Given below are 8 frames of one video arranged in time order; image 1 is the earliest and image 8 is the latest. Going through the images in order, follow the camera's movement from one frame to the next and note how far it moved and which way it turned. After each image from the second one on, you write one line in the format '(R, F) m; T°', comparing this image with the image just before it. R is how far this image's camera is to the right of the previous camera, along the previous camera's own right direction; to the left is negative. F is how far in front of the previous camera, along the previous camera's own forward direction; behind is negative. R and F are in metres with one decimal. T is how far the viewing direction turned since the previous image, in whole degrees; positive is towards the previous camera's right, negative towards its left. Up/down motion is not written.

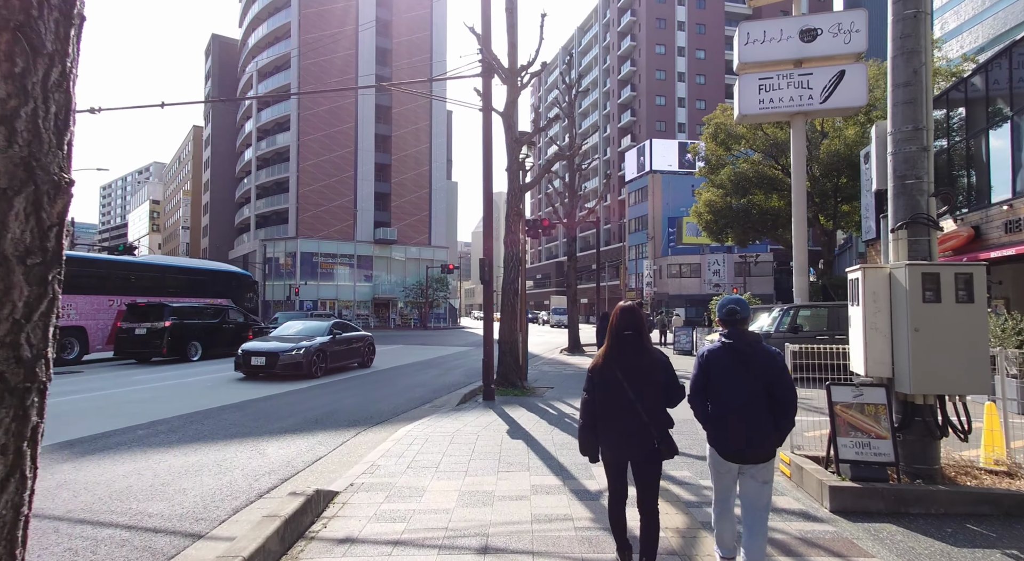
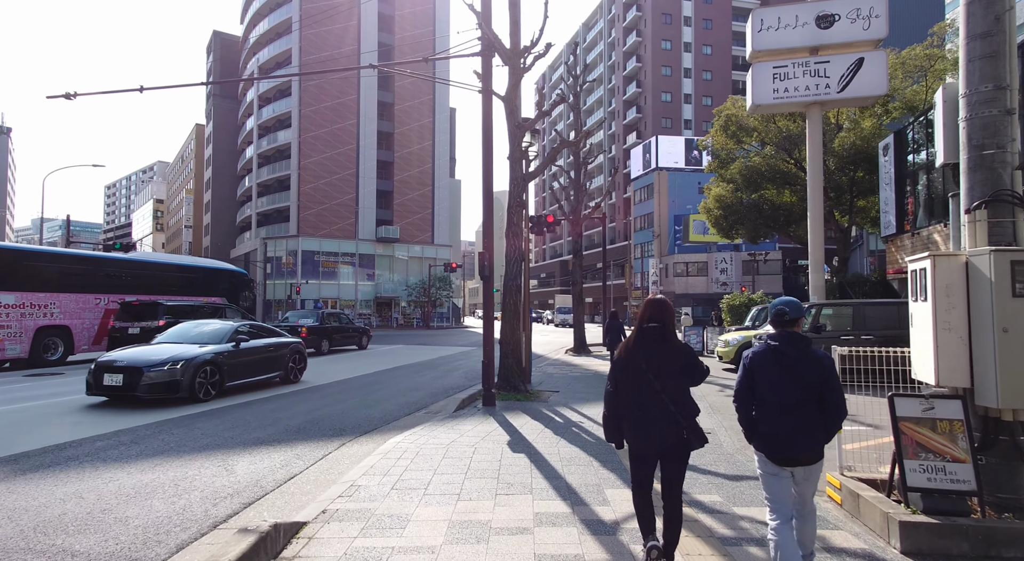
(0.0, +0.8) m; 0°
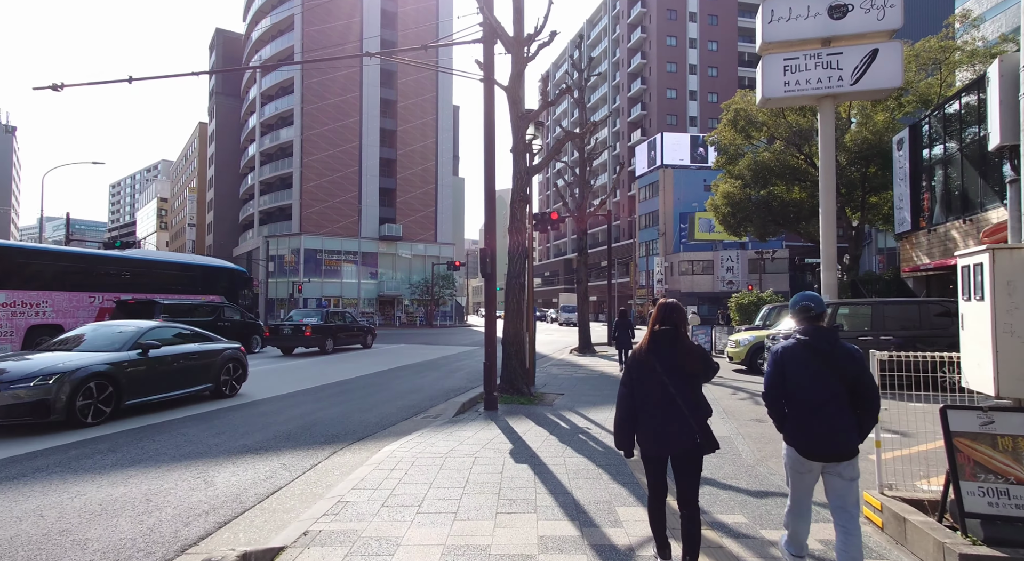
(0.0, +0.4) m; 0°
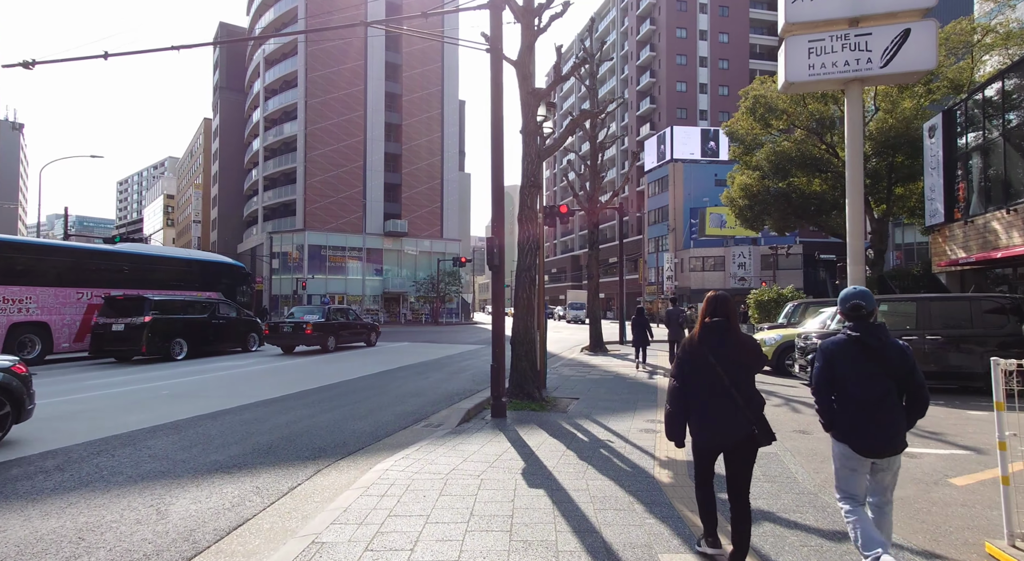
(-0.1, +0.9) m; -1°
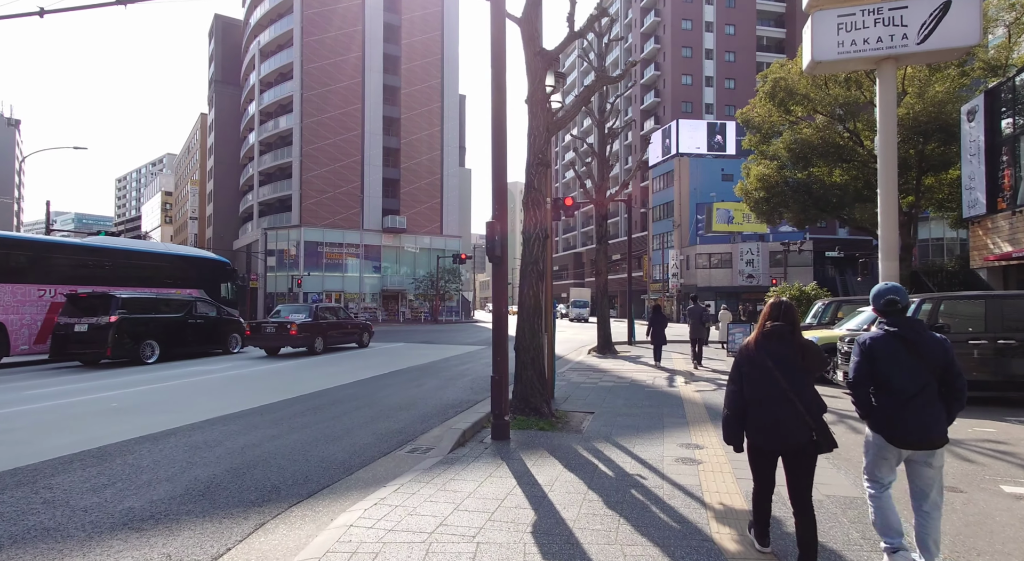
(0.0, +1.4) m; 0°
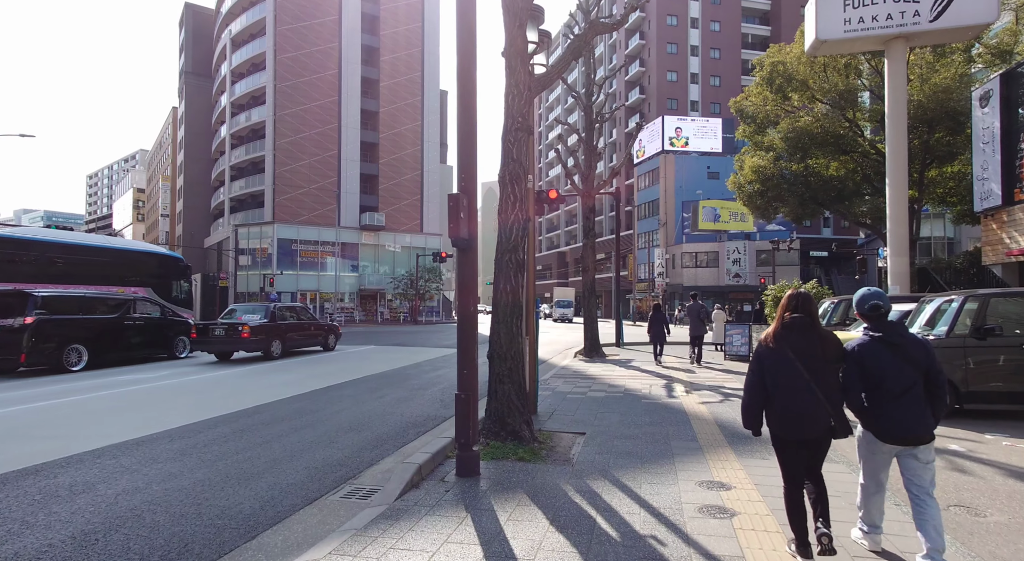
(+0.1, +1.5) m; +2°
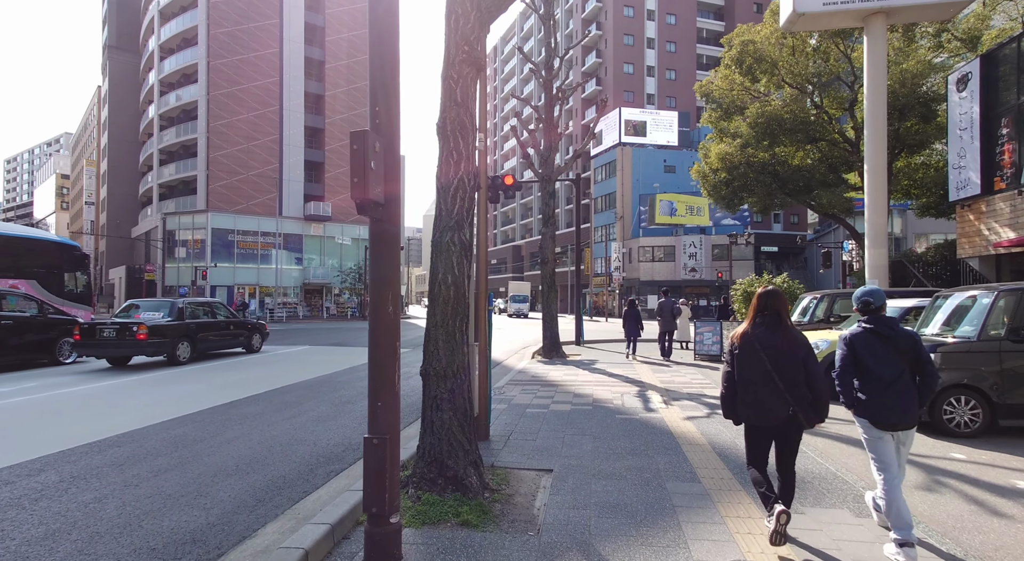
(+0.1, +1.7) m; +4°
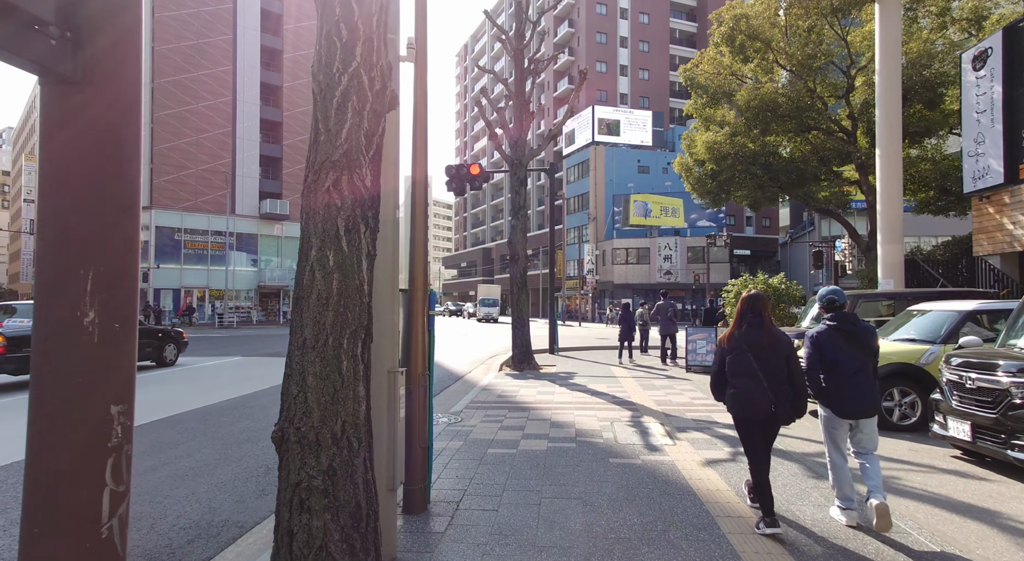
(+0.2, +2.1) m; +3°
